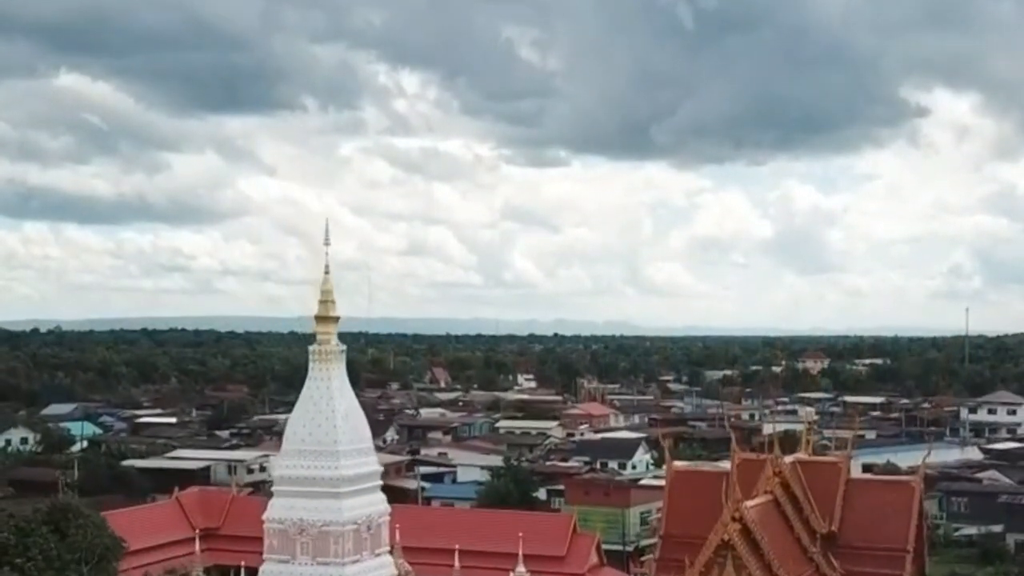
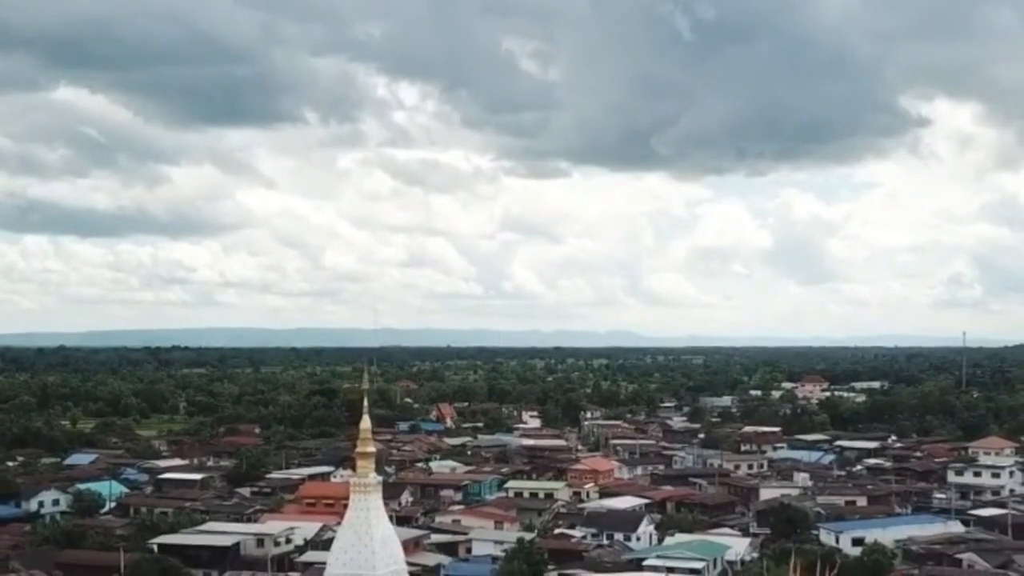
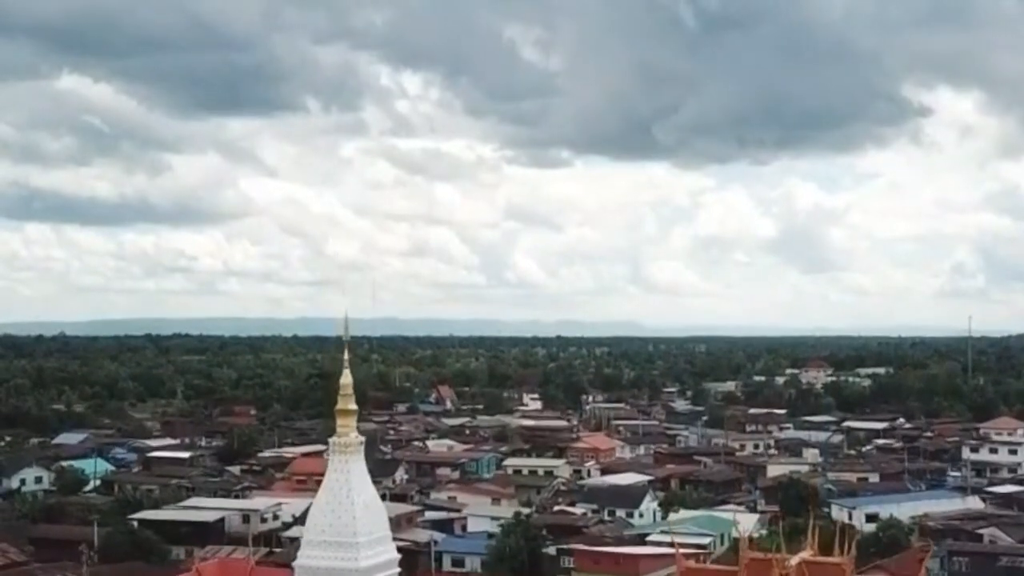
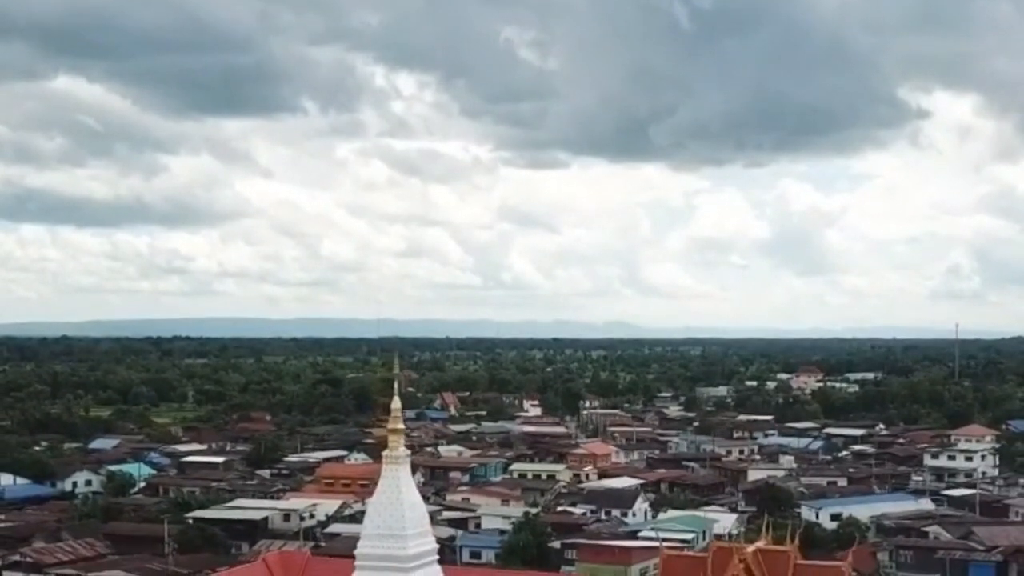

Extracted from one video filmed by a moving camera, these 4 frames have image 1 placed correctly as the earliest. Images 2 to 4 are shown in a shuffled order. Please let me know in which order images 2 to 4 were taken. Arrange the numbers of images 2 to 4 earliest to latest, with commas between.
3, 2, 4
